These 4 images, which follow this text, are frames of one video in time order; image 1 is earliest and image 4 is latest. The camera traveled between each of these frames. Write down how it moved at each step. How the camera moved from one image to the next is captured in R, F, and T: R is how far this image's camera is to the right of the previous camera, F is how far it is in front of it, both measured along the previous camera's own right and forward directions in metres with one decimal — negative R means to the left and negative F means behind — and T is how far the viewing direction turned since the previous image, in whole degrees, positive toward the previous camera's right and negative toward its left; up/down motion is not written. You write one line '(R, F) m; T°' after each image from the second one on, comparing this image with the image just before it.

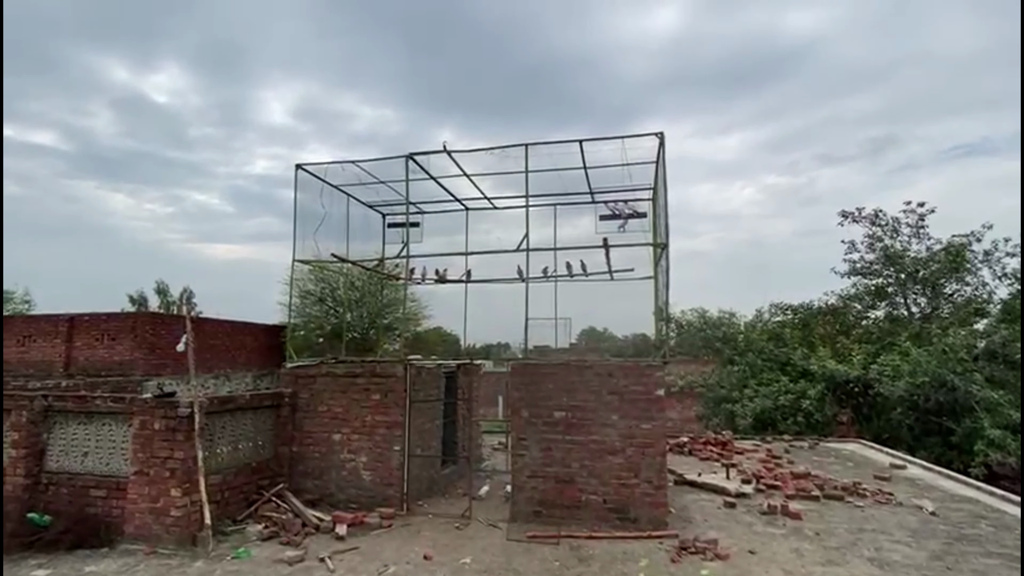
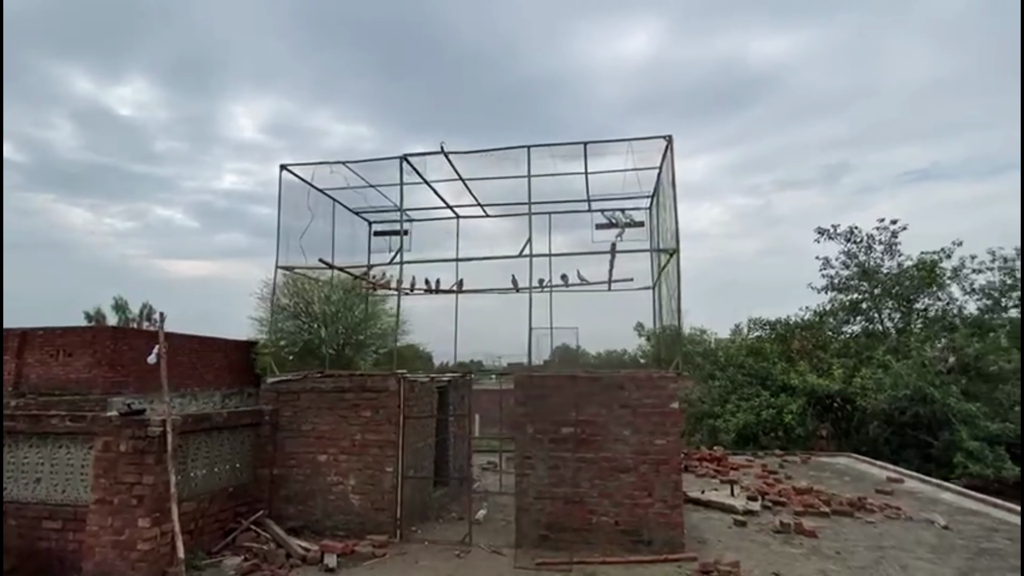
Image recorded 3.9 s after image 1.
(-0.4, +0.4) m; +3°
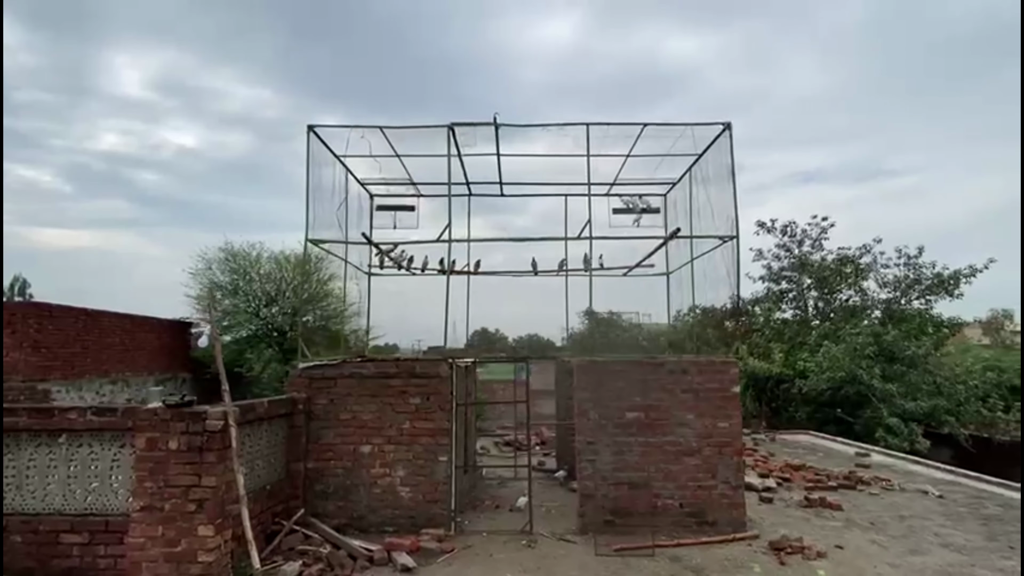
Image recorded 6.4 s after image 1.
(-1.8, +0.4) m; +9°
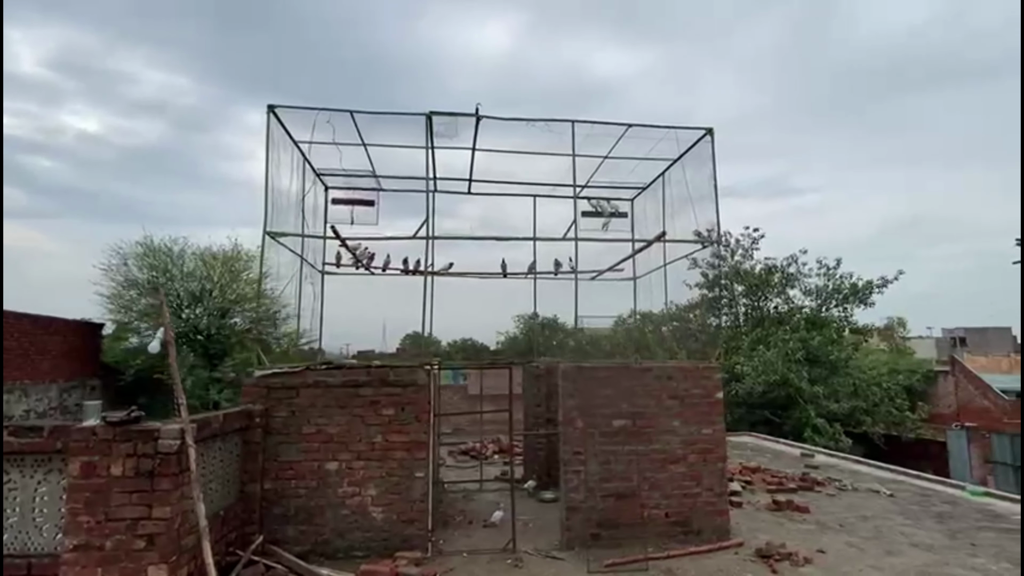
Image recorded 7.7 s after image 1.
(-0.6, +0.4) m; +7°
